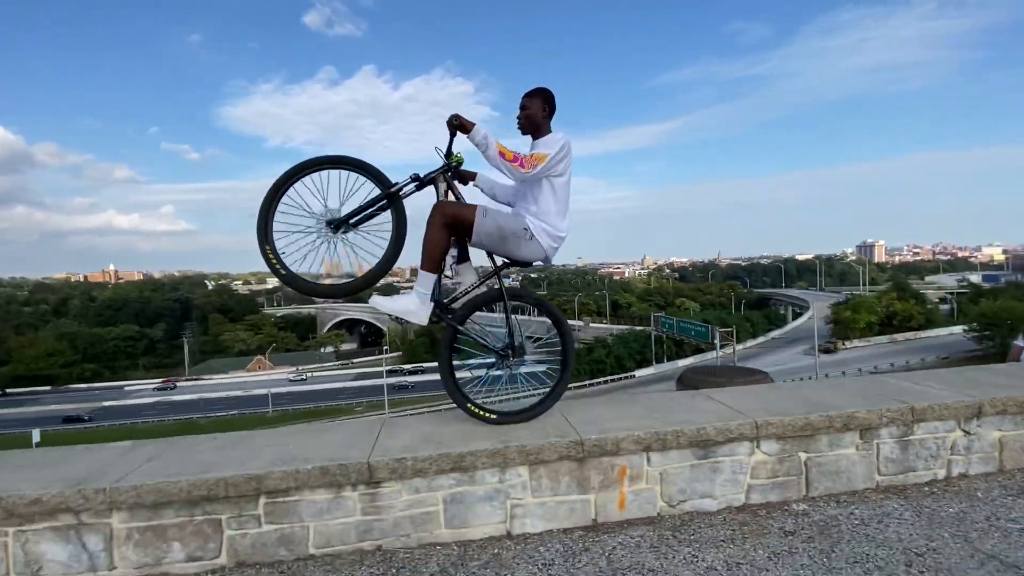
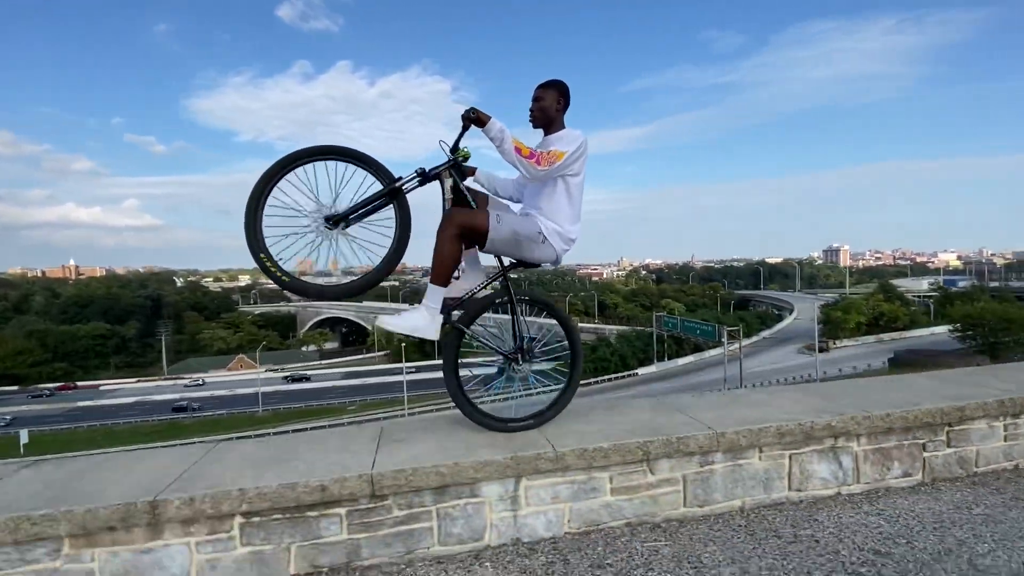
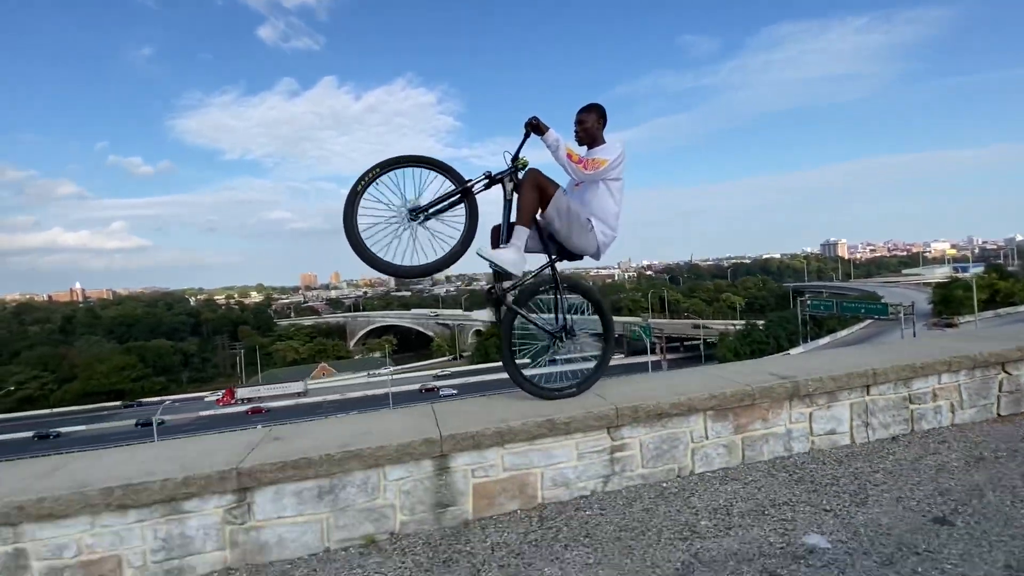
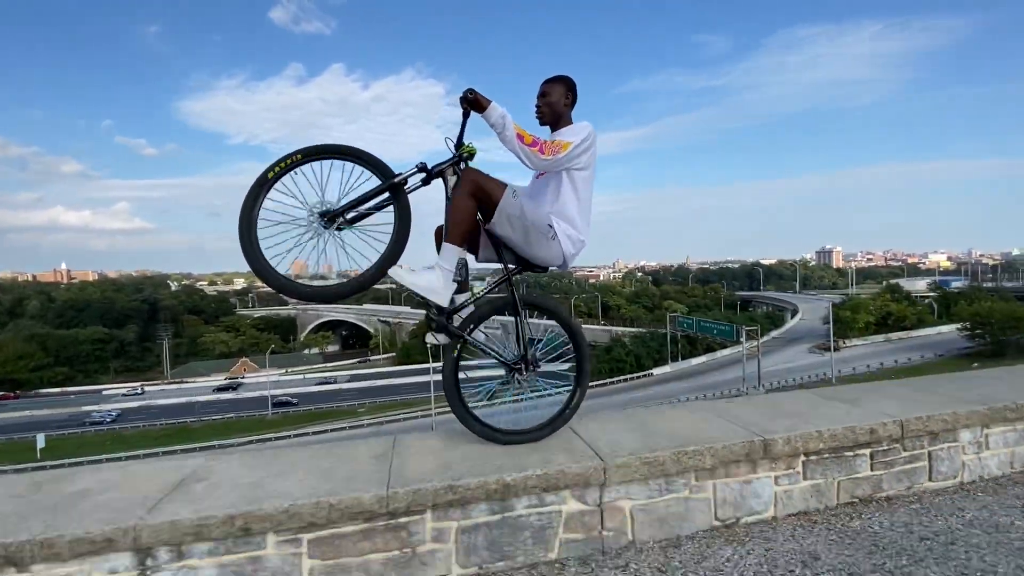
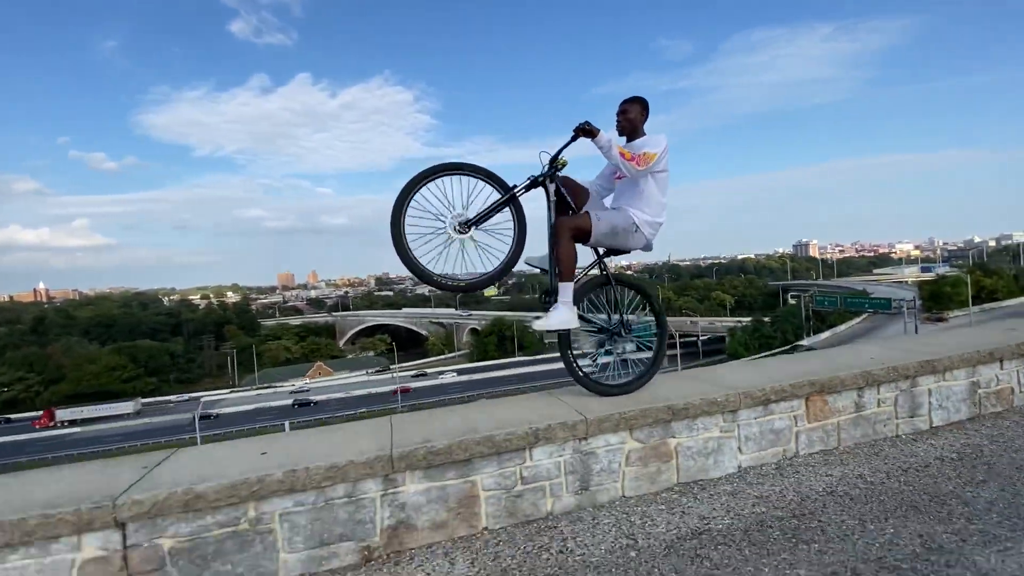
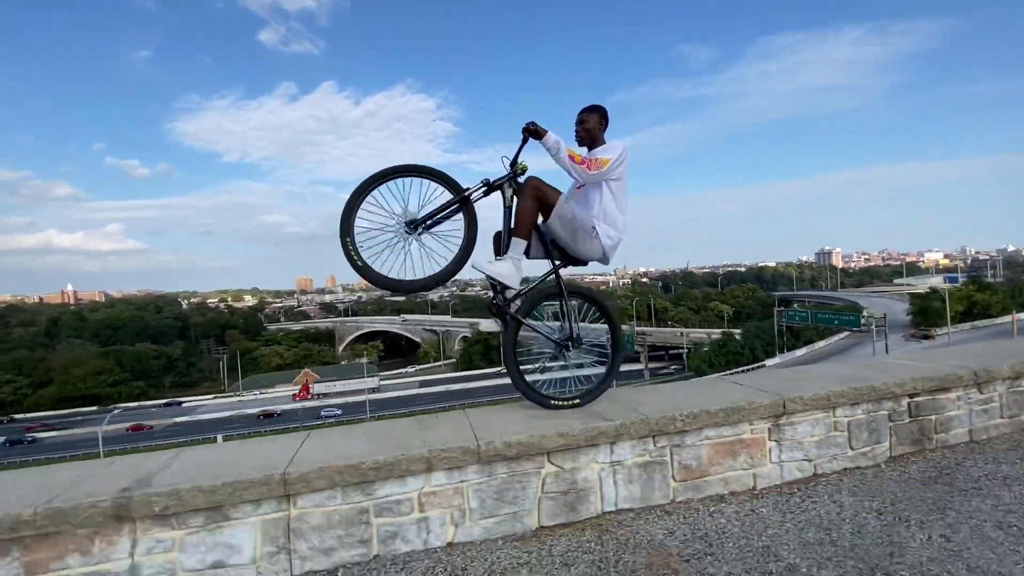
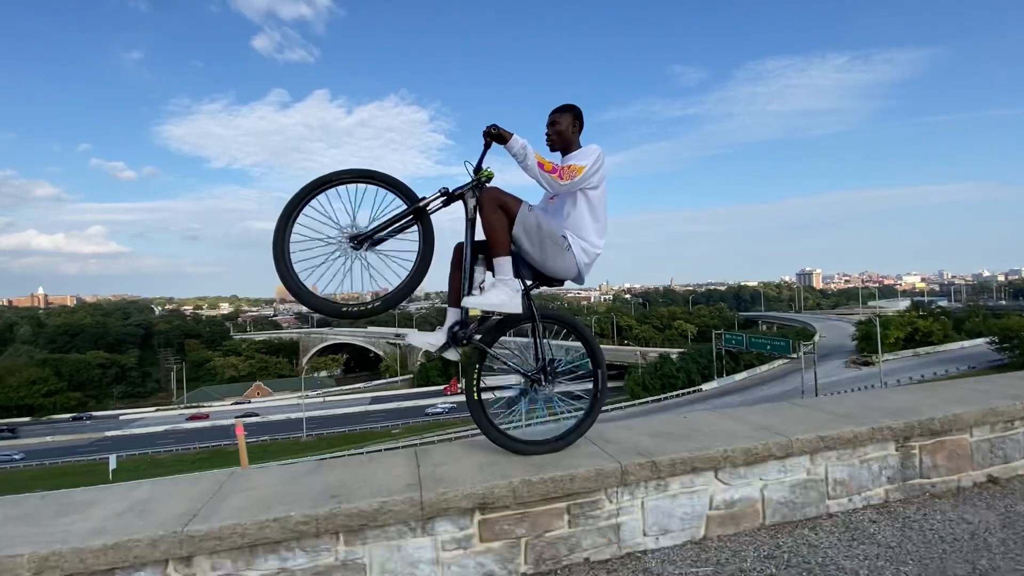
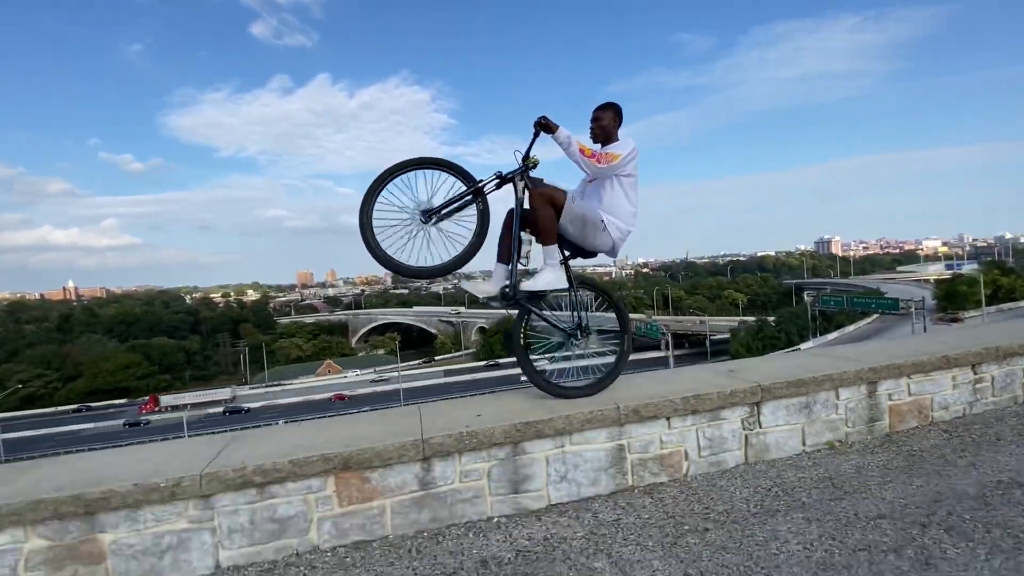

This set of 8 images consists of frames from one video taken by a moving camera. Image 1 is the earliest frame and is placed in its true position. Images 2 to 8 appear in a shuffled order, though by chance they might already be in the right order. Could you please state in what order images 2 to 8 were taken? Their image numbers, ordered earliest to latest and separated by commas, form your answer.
2, 4, 7, 6, 3, 8, 5
